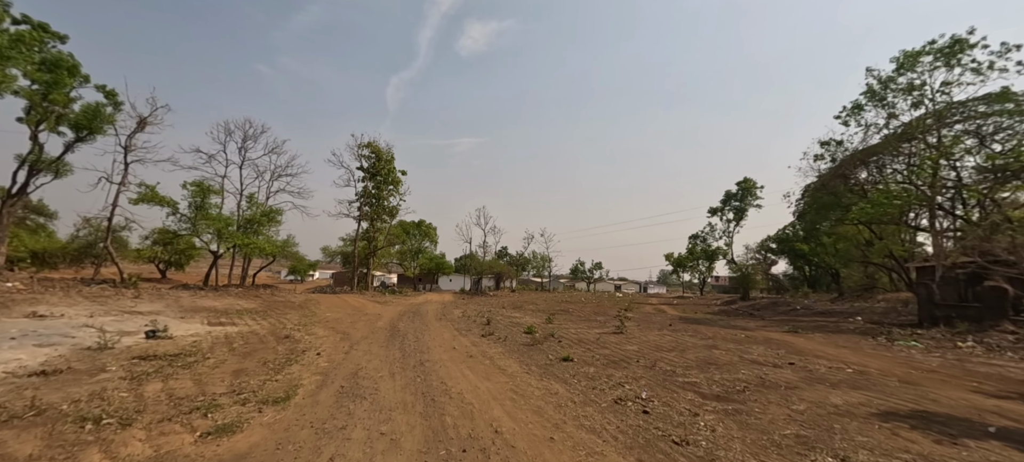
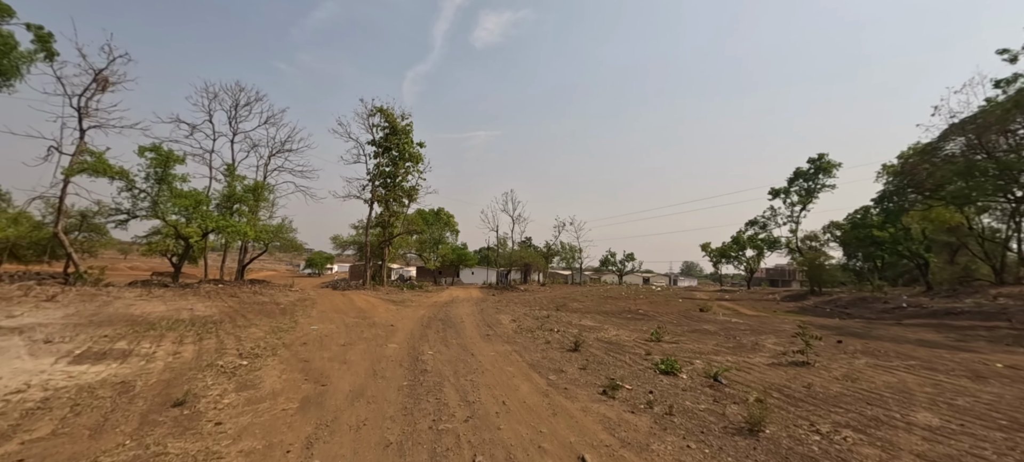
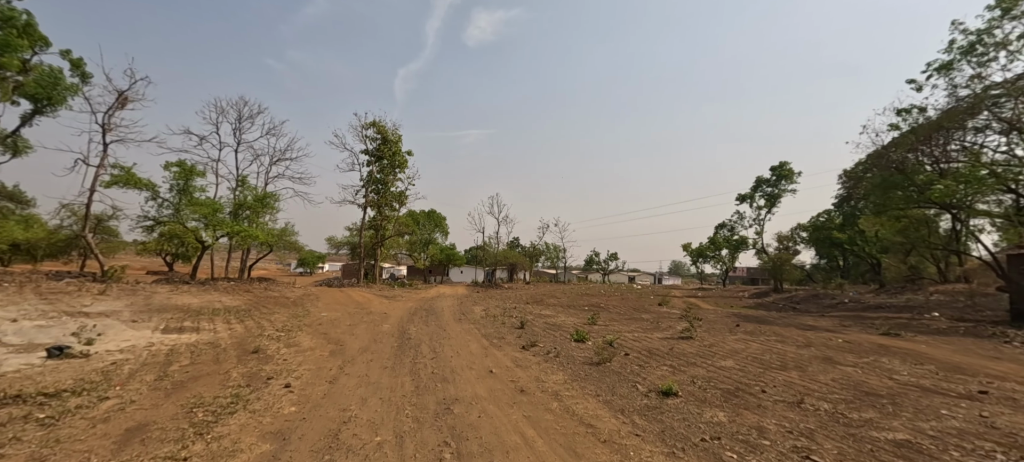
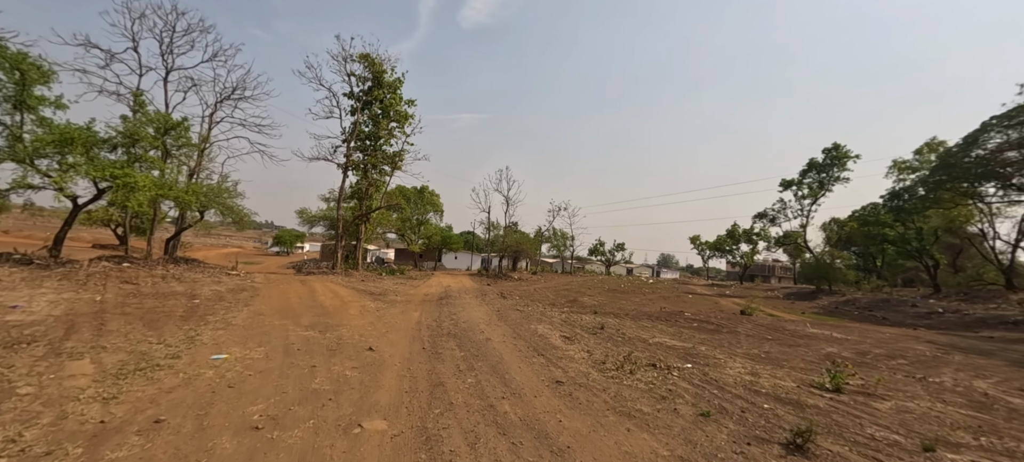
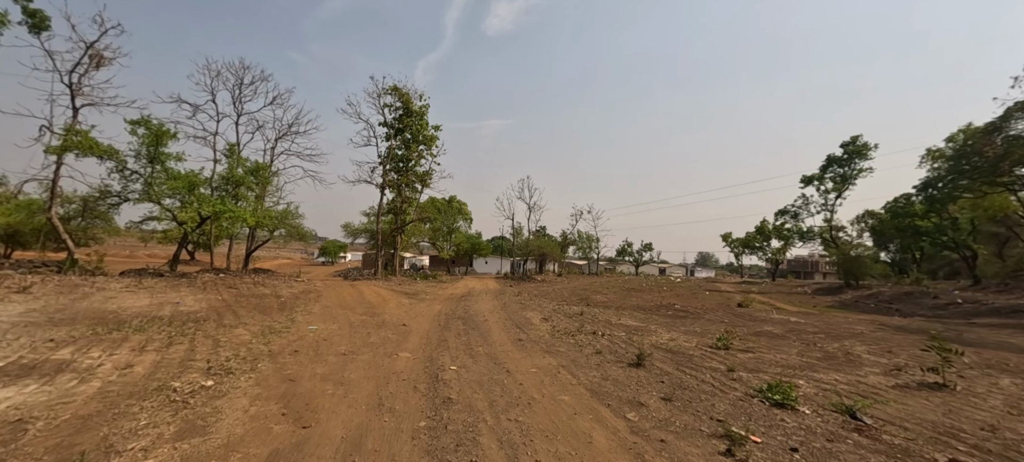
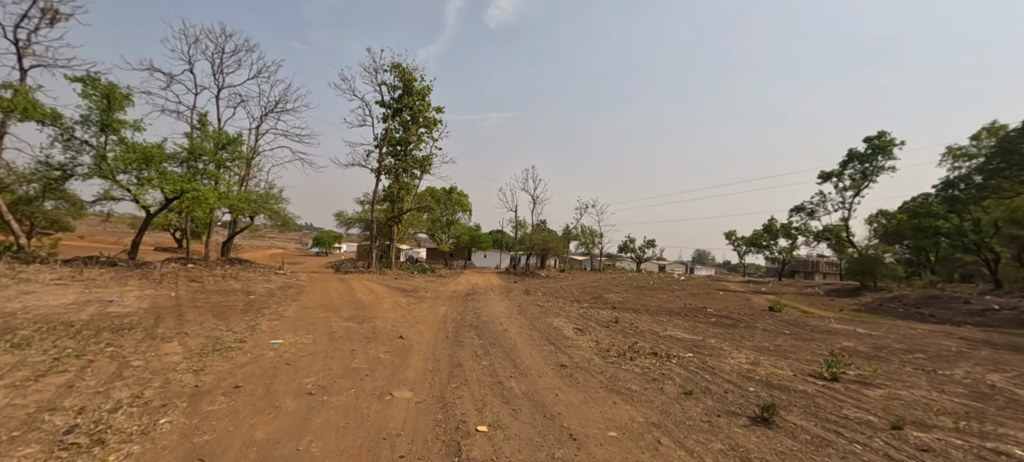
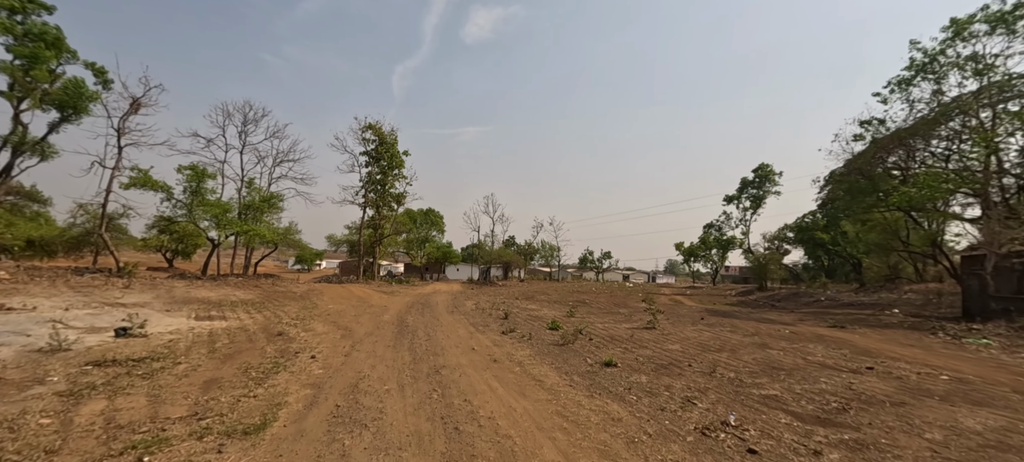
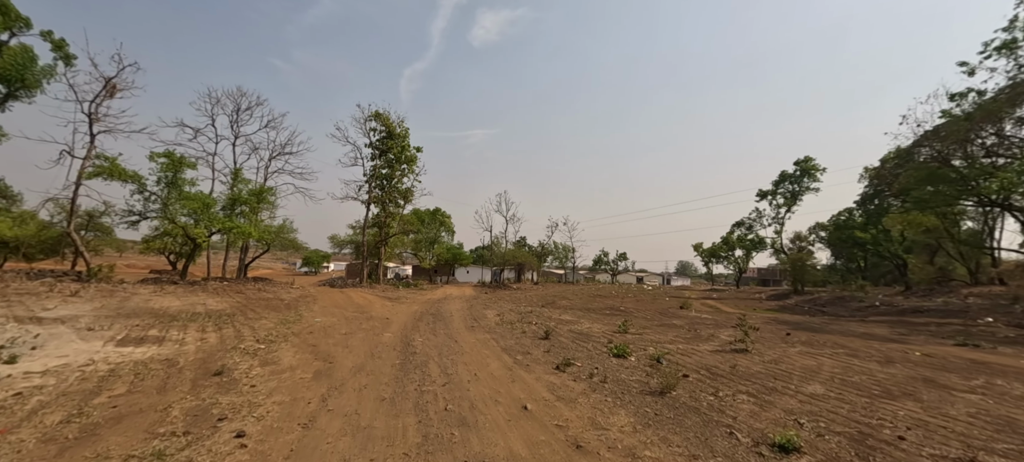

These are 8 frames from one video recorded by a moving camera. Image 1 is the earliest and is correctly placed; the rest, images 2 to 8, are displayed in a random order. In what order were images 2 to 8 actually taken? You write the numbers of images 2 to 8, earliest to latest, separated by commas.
7, 3, 8, 2, 5, 6, 4
